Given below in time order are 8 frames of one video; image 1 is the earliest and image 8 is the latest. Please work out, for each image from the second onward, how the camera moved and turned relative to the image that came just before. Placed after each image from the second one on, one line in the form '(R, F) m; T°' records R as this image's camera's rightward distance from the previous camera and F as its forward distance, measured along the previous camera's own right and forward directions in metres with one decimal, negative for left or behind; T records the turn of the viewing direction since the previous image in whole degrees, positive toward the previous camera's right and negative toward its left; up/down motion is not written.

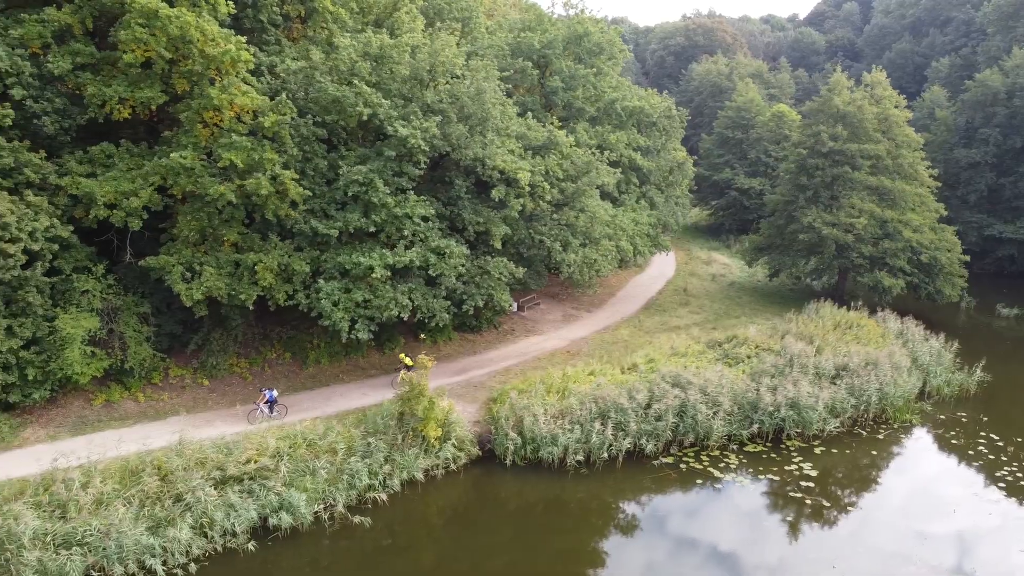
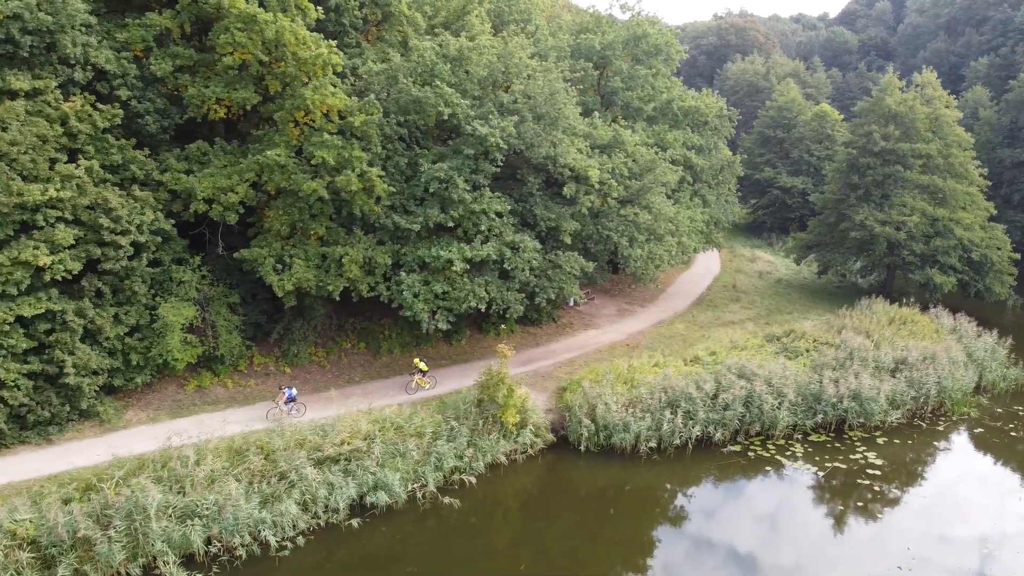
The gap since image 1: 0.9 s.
(-1.0, -0.6) m; -1°
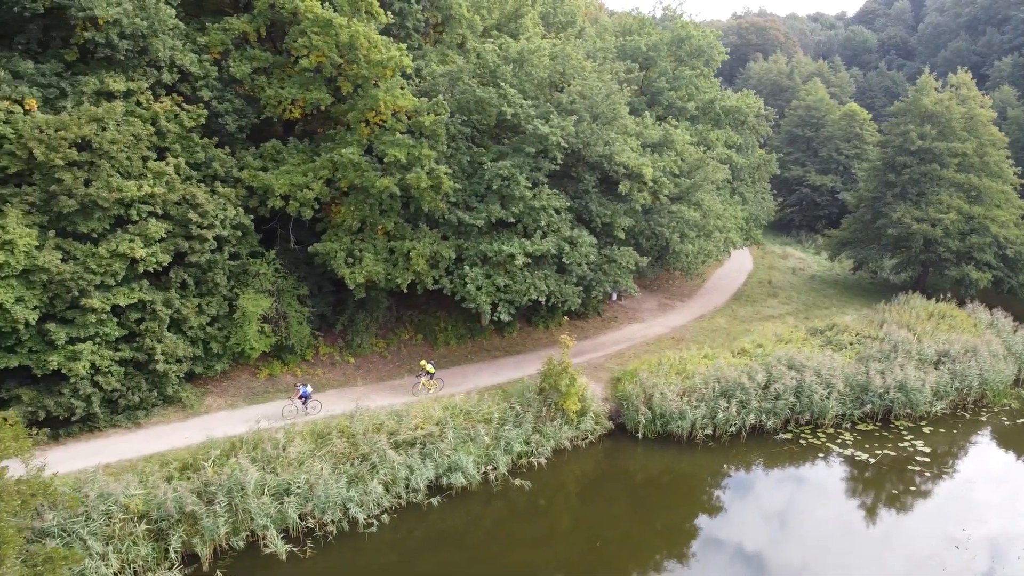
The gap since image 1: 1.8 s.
(-1.0, -0.6) m; -1°
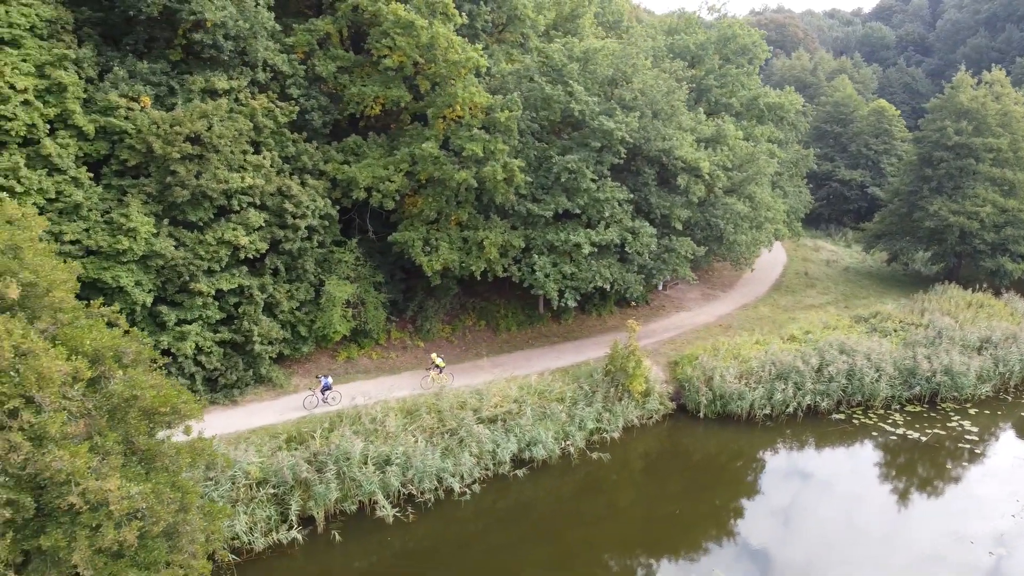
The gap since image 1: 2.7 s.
(-1.3, -0.9) m; 0°
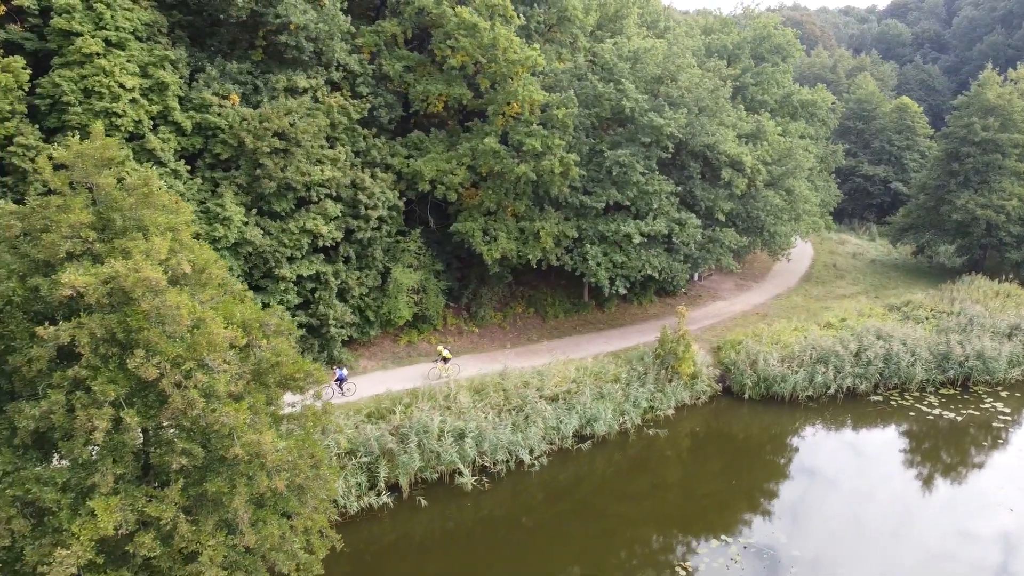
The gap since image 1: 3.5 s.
(-1.0, -0.9) m; 0°
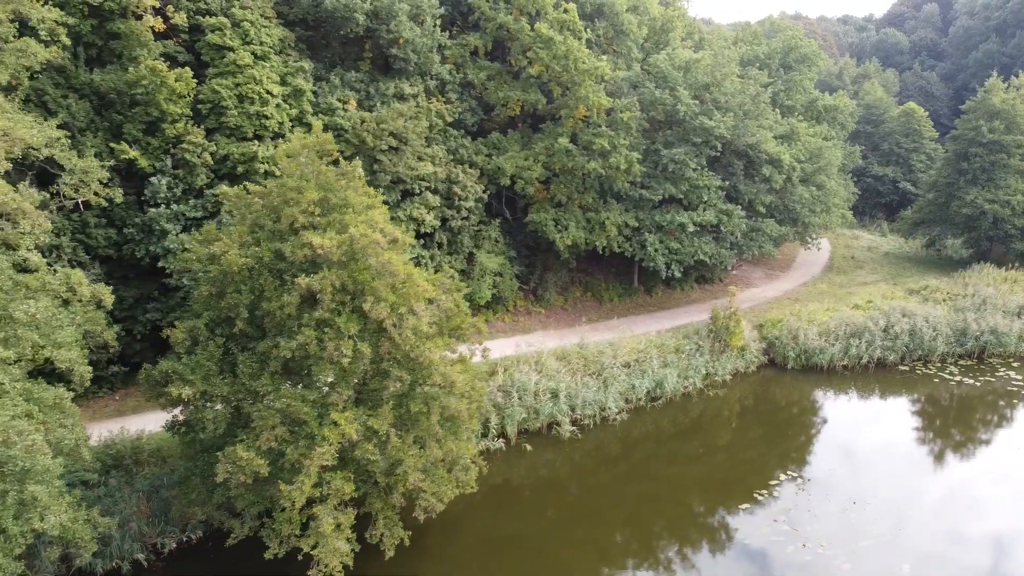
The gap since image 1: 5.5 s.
(-1.9, -2.2) m; +1°
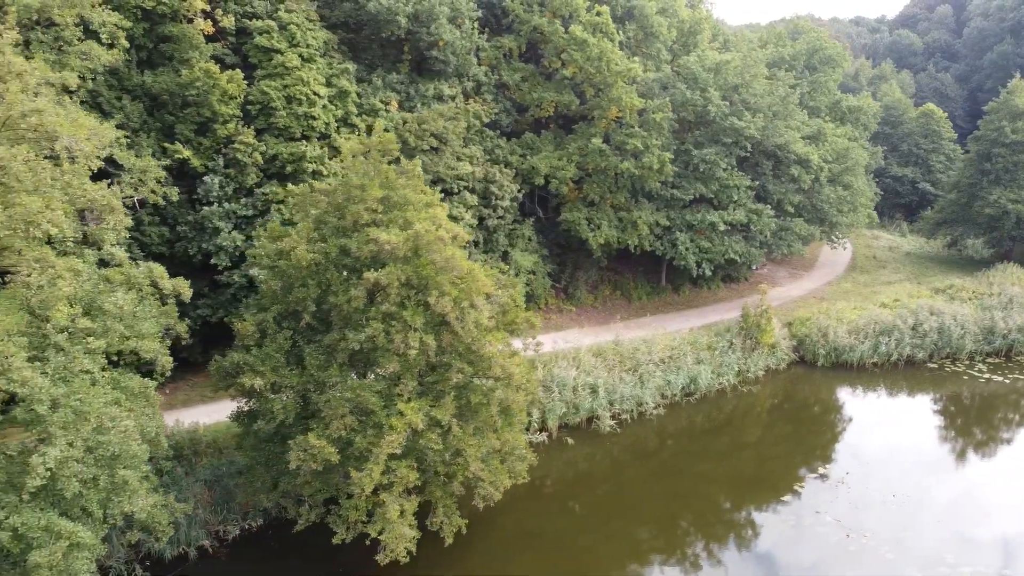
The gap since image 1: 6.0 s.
(-0.7, -0.3) m; 0°
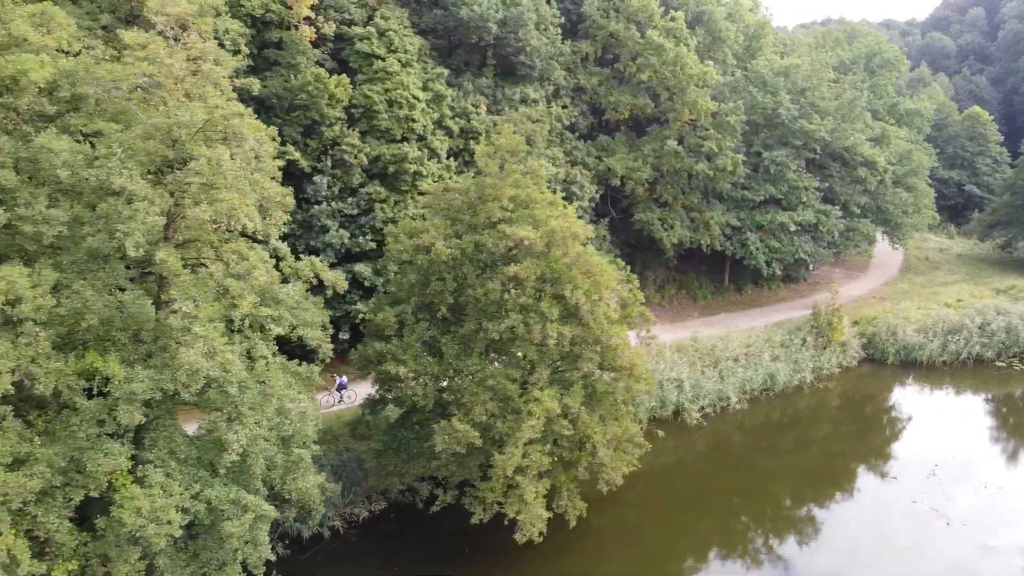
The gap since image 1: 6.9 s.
(-1.5, -0.6) m; -1°
